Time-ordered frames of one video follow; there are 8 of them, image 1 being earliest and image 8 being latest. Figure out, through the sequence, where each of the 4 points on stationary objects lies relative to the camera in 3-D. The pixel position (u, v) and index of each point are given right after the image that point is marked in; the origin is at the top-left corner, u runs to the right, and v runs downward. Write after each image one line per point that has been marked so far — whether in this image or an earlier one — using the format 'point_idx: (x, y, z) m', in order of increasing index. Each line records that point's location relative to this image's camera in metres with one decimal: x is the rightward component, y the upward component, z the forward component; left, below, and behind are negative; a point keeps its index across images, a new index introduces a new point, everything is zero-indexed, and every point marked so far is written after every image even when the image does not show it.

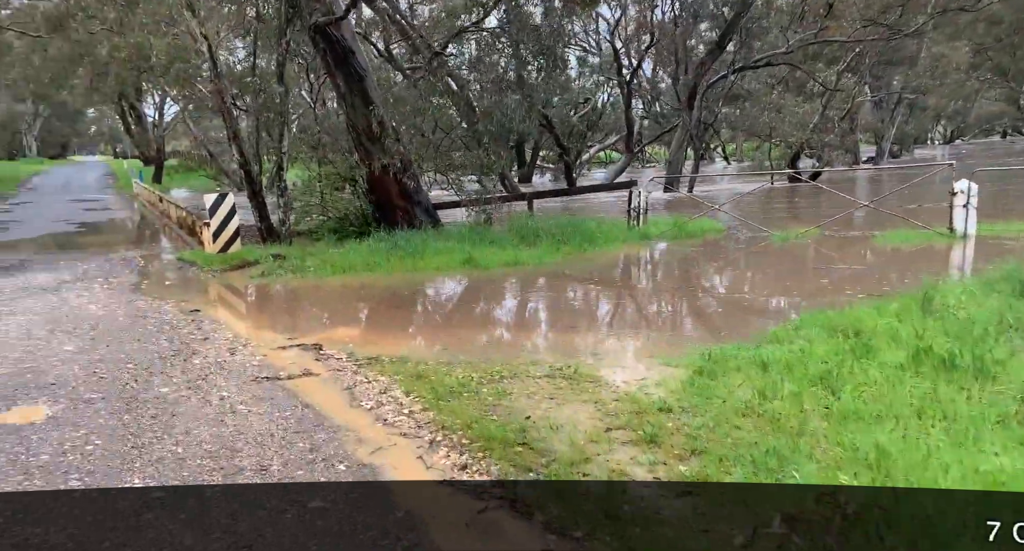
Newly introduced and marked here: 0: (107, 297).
0: (-4.8, -0.3, +8.4) m
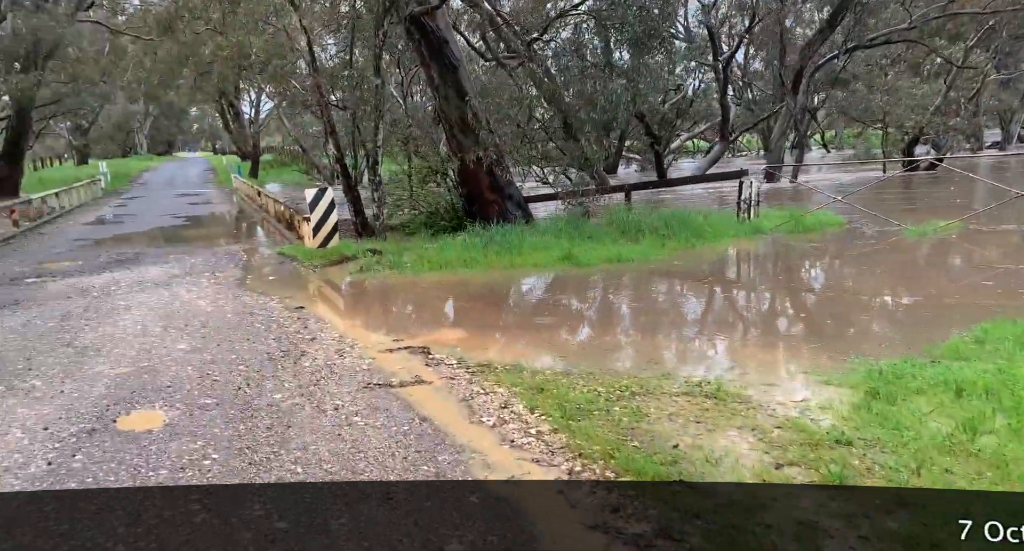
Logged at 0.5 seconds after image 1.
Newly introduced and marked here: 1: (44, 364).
0: (-3.6, -0.2, +8.5) m
1: (-3.6, -0.7, +5.4) m
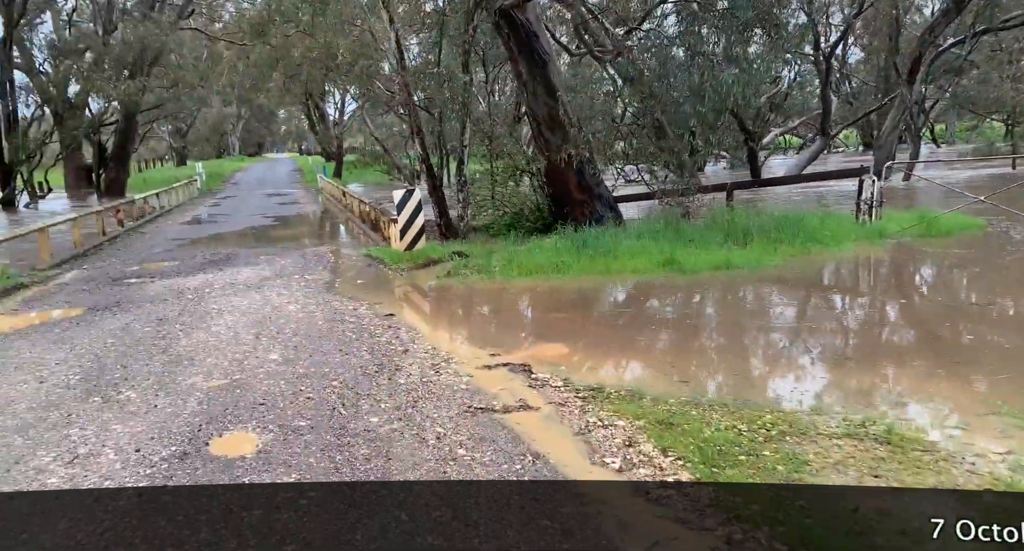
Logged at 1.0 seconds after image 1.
0: (-2.5, -0.3, +8.4) m
1: (-2.8, -0.7, +5.3) m
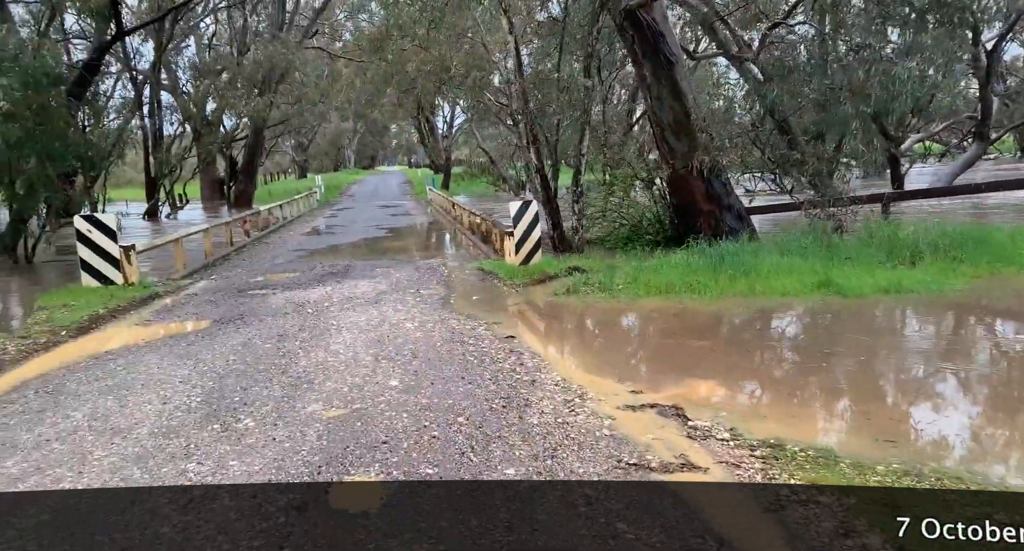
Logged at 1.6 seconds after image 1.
0: (-1.0, -0.4, +8.1) m
1: (-1.8, -0.9, +5.1) m
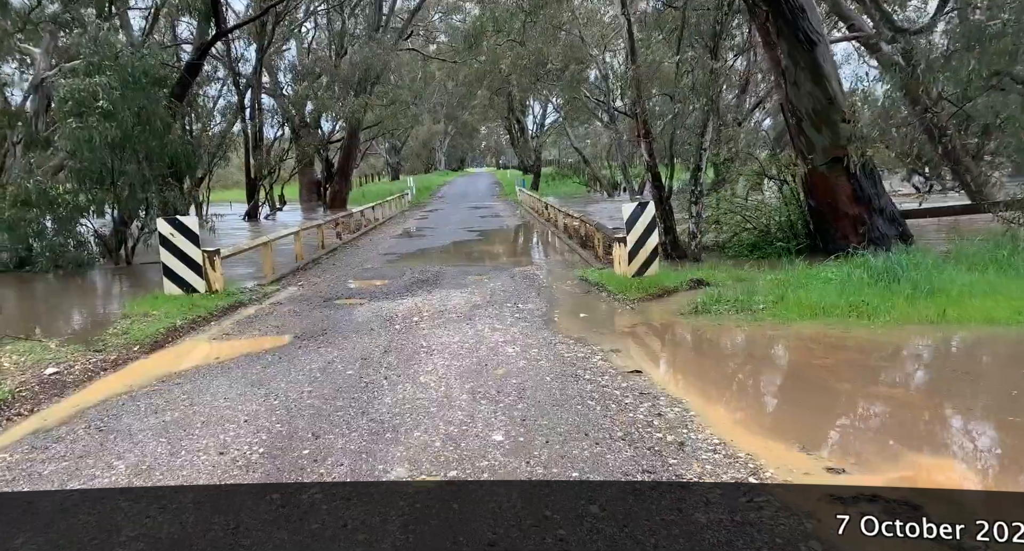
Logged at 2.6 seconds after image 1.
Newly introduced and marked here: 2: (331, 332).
0: (+0.1, -0.6, +7.0) m
1: (-1.0, -1.0, +4.1) m
2: (-1.9, -0.6, +7.6) m
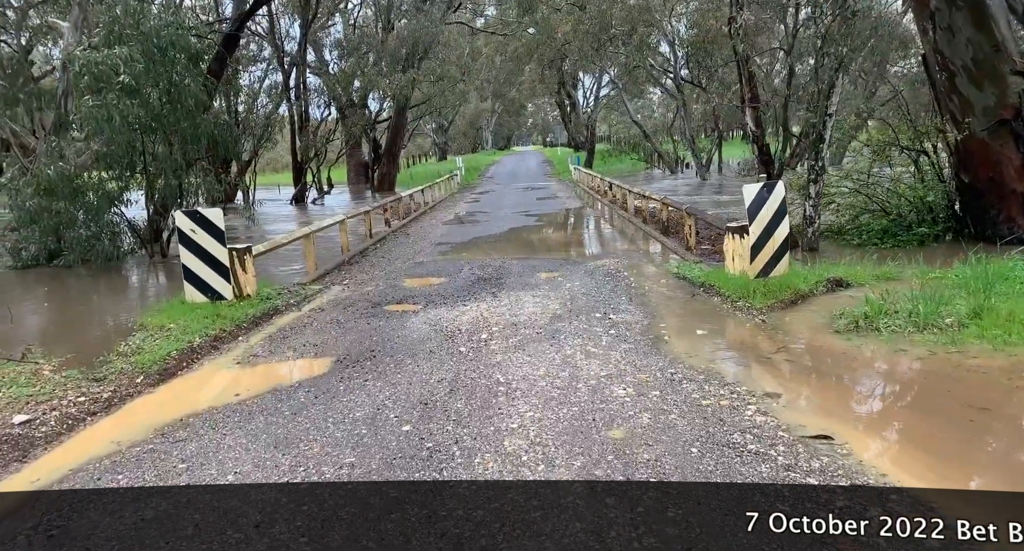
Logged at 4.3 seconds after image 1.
0: (+0.9, -0.7, +5.3) m
1: (-0.4, -1.2, +2.5) m
2: (-1.1, -0.7, +6.1) m
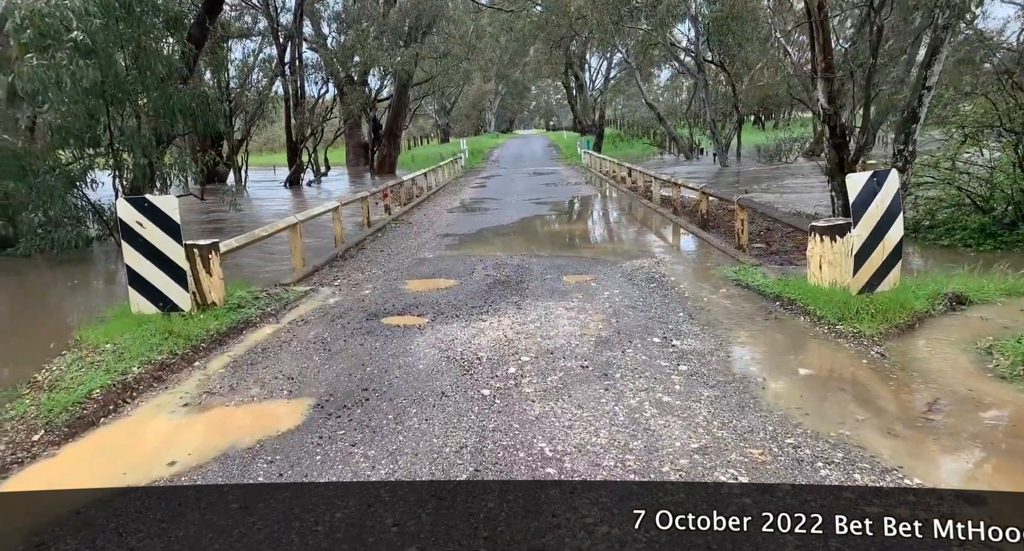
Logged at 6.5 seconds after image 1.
0: (+1.1, -0.8, +3.8) m
1: (-0.2, -1.4, +0.9) m
2: (-0.9, -0.8, +4.5) m
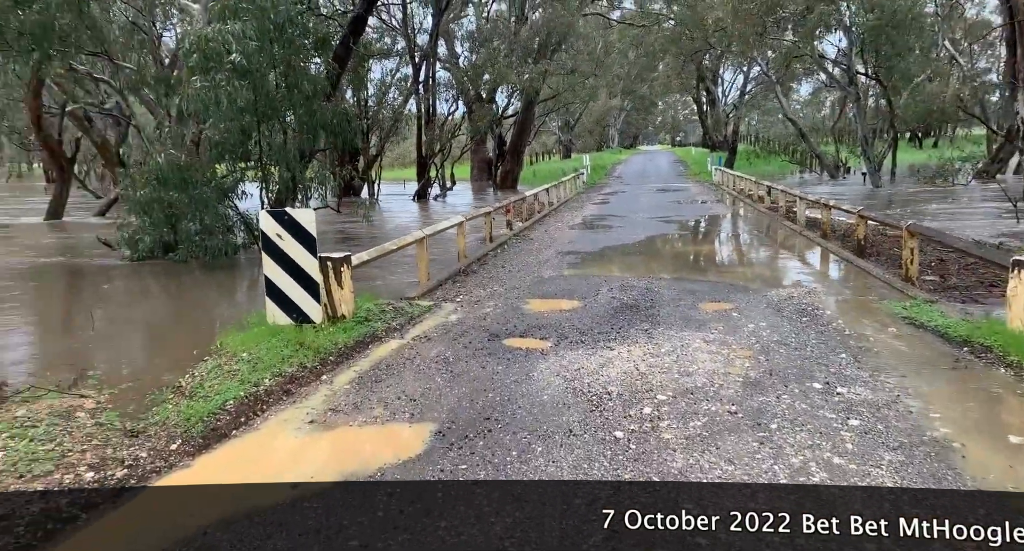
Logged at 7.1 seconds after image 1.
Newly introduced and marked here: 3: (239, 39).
0: (+1.8, -1.0, +3.1) m
1: (0.0, -1.4, +0.5) m
2: (-0.1, -0.9, +4.2) m
3: (-3.8, +3.2, +9.7) m
